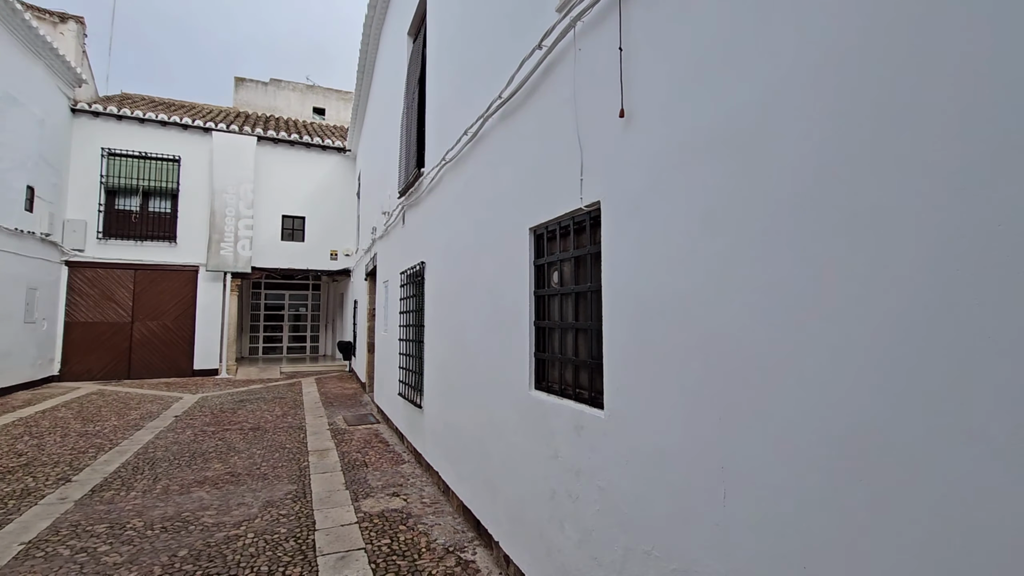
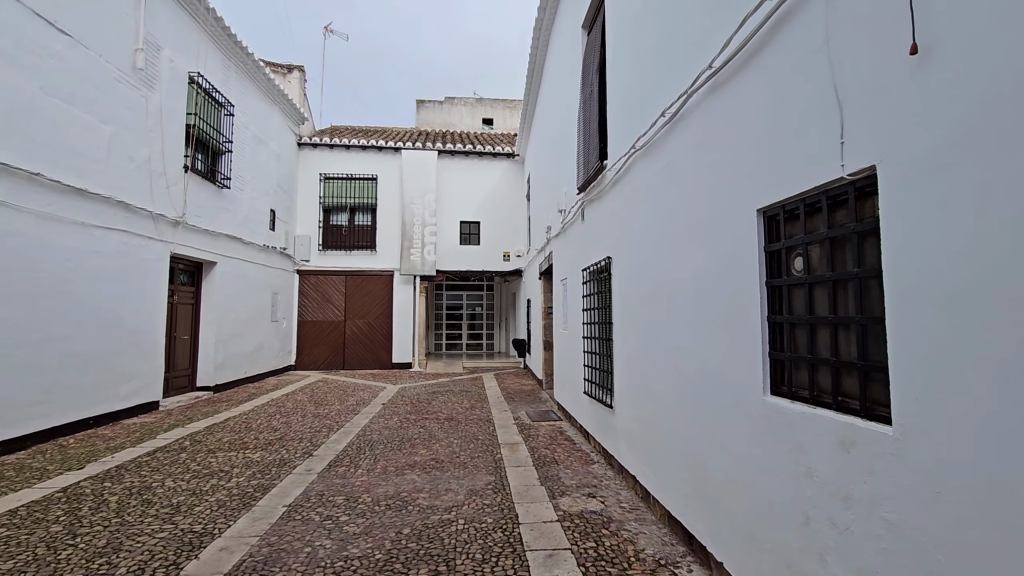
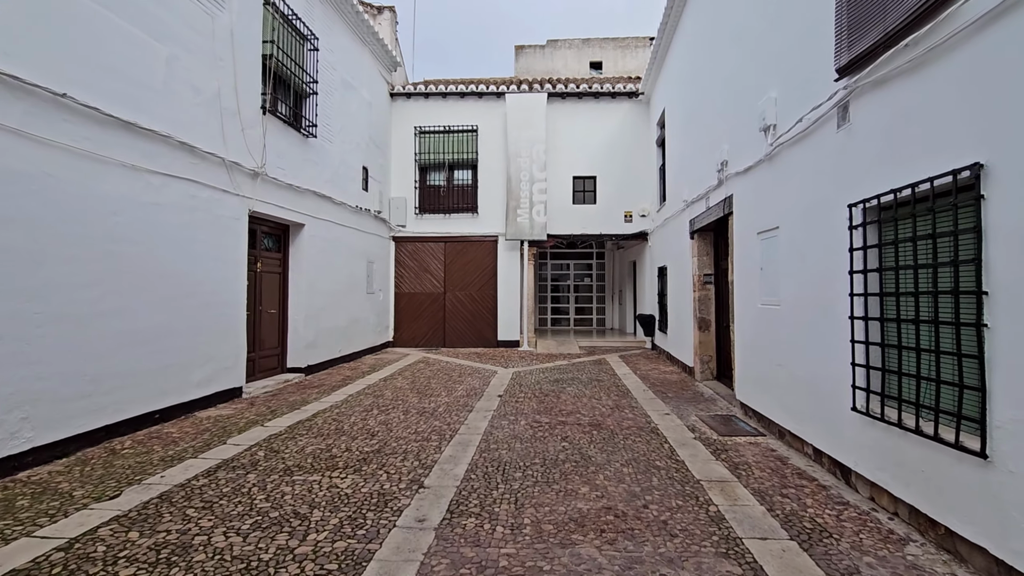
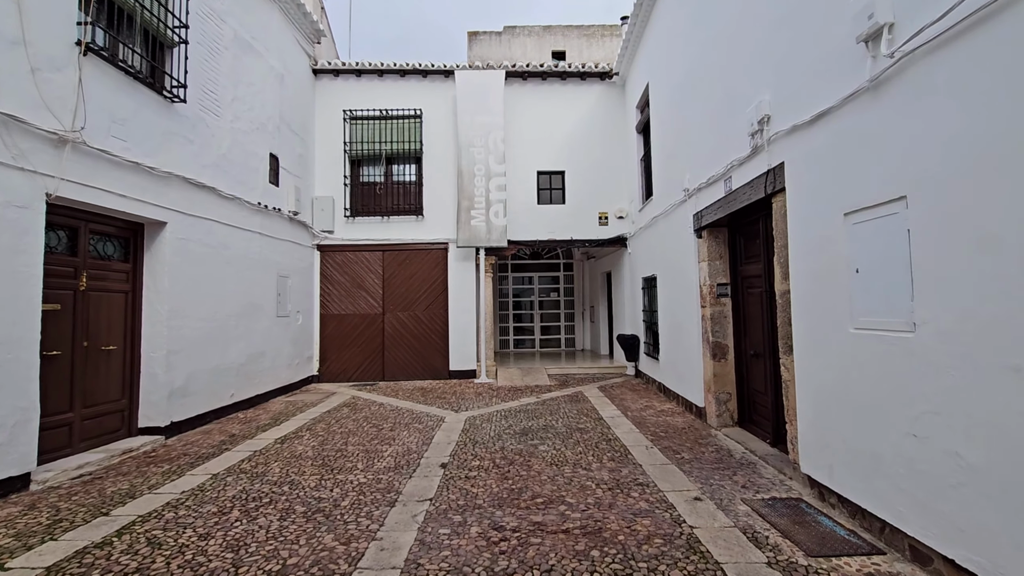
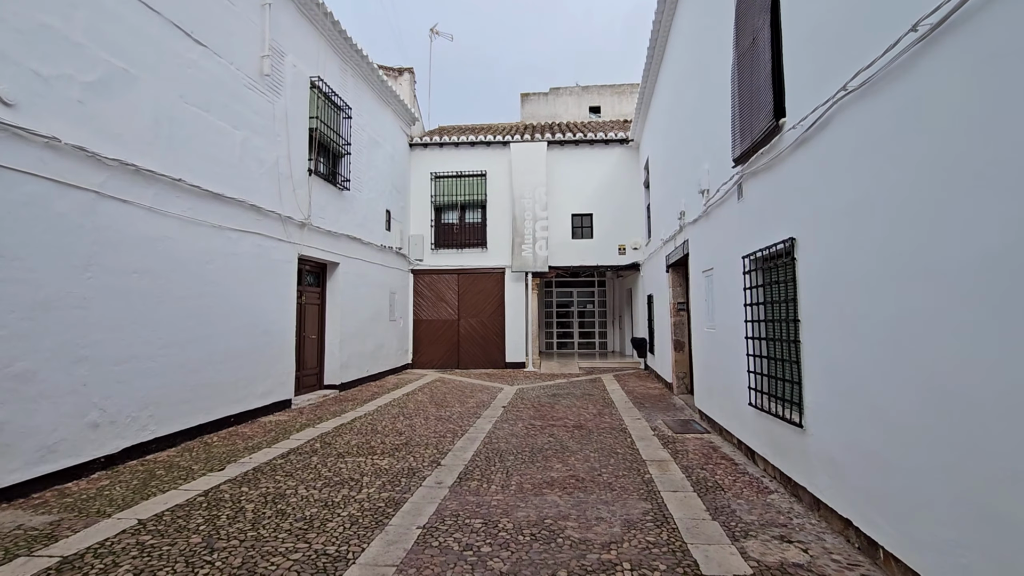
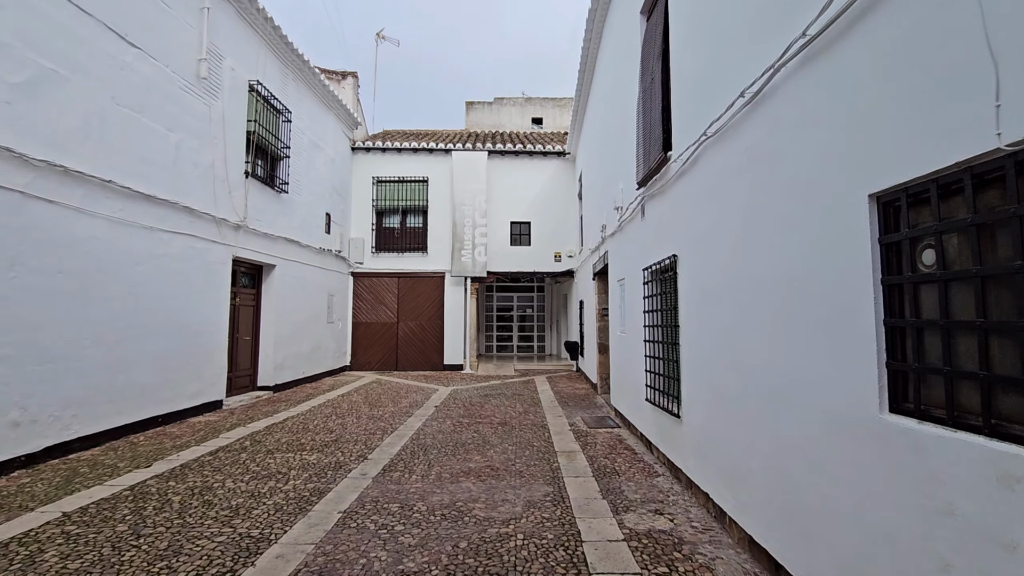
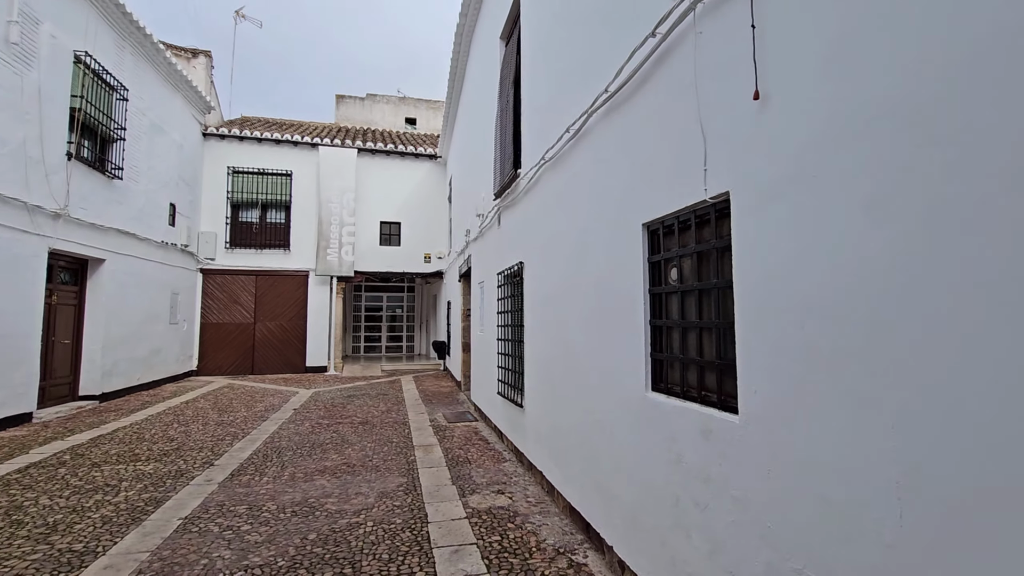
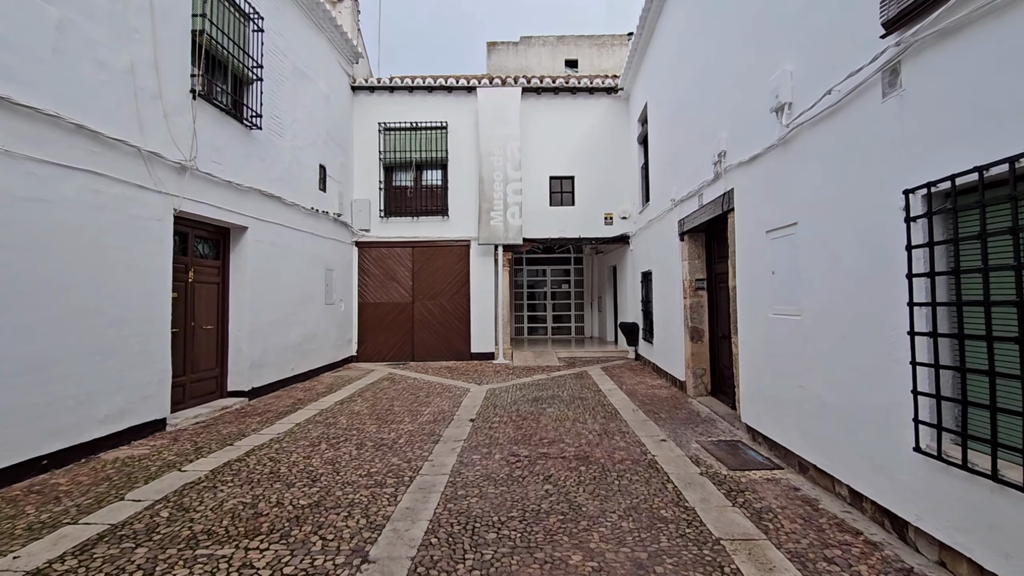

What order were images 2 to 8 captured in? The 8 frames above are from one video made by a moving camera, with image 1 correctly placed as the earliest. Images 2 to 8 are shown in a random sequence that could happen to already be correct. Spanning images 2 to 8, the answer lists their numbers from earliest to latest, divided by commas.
7, 2, 6, 5, 3, 8, 4
